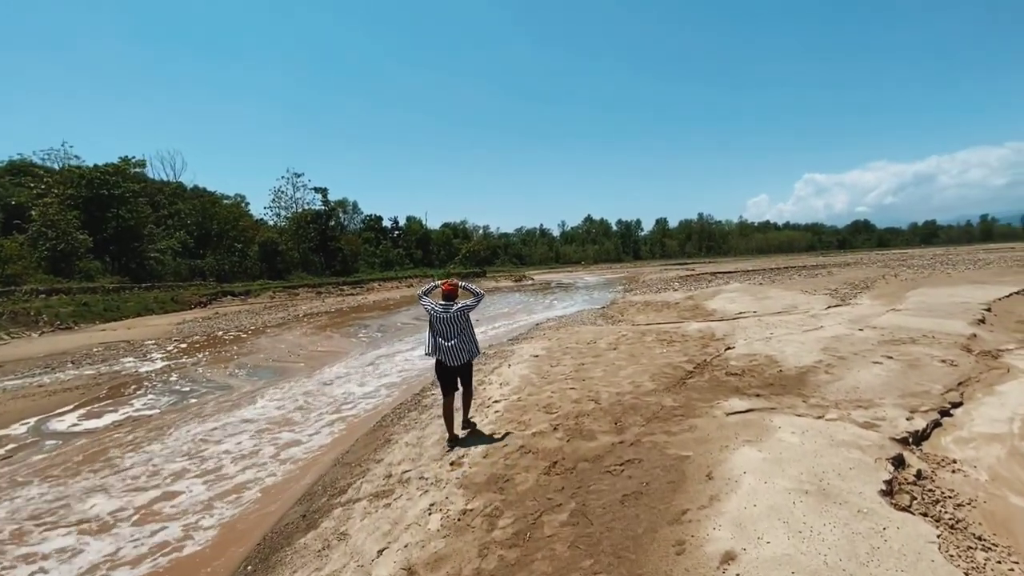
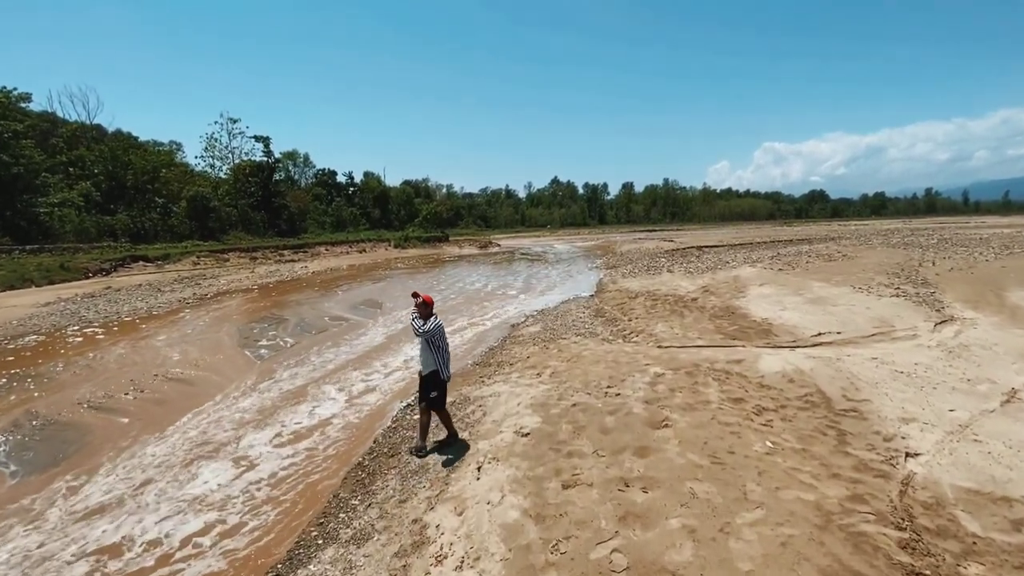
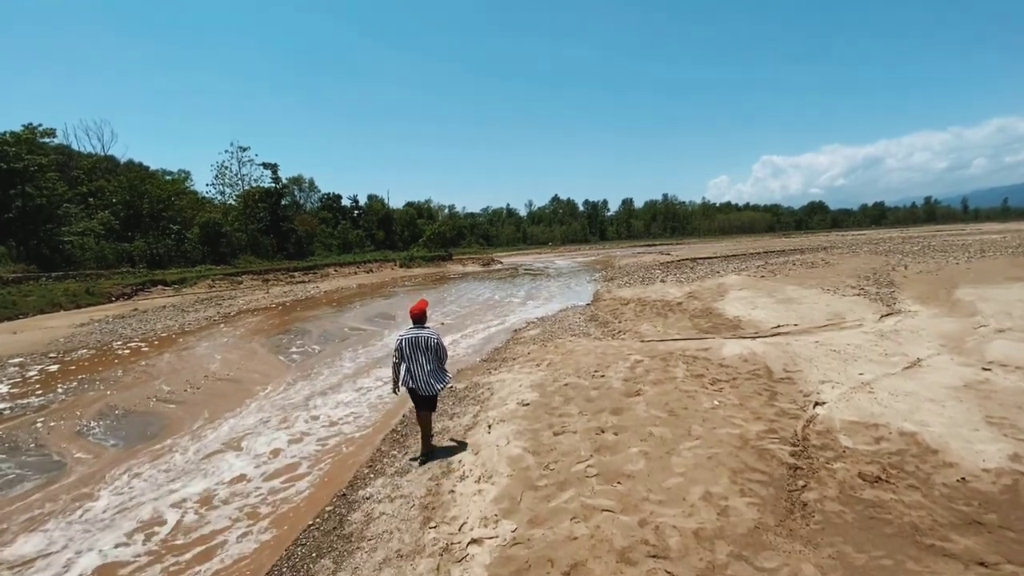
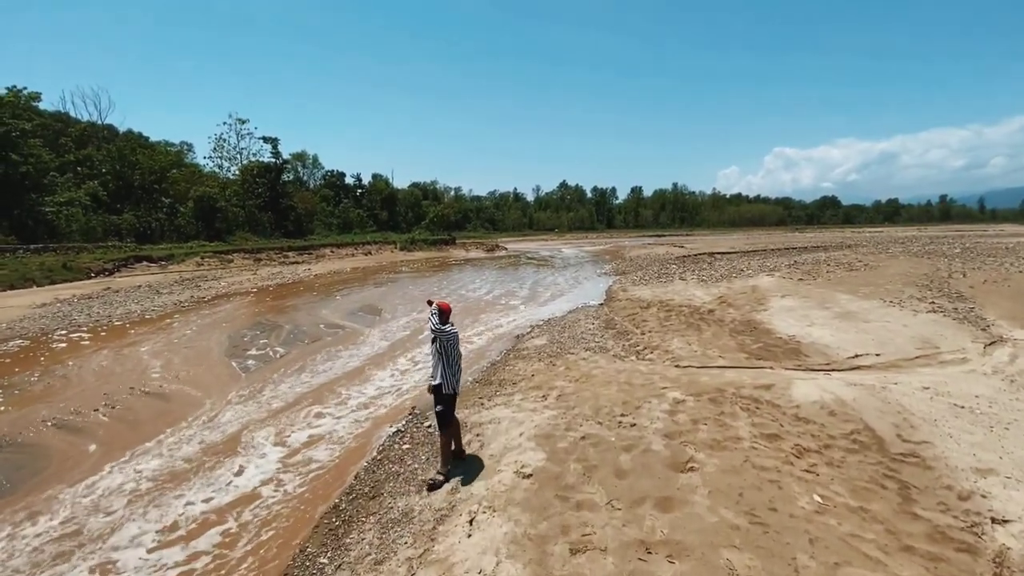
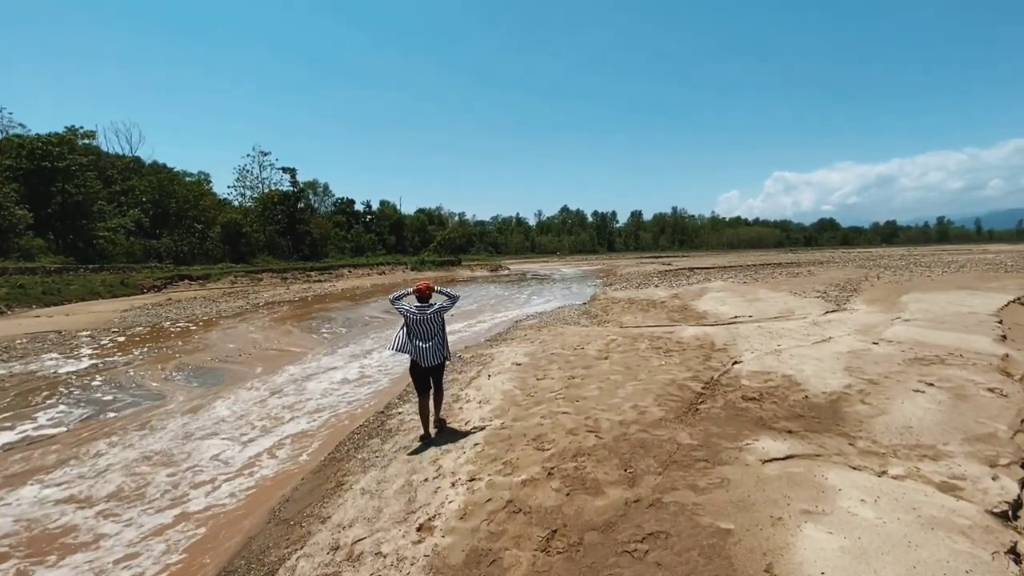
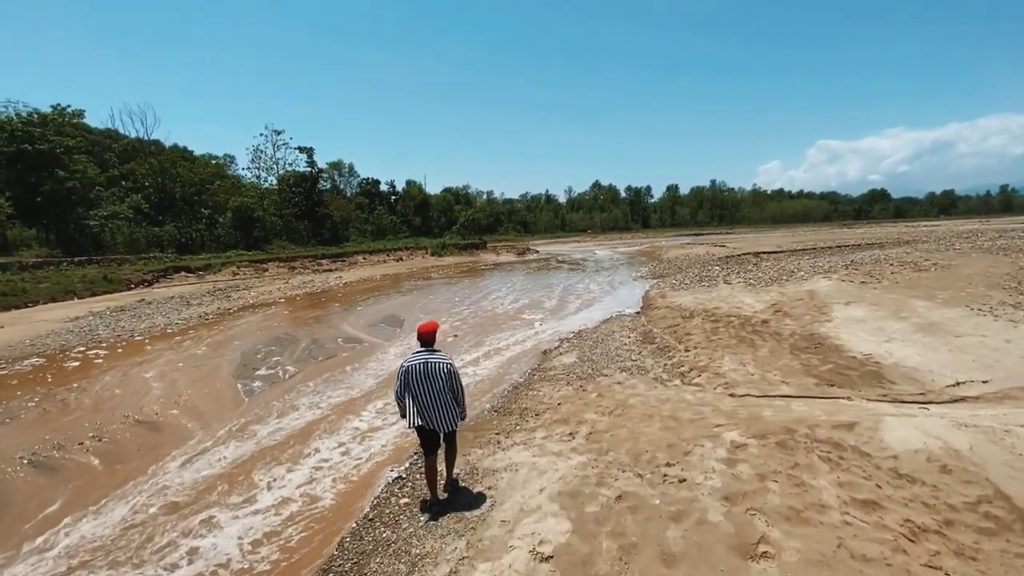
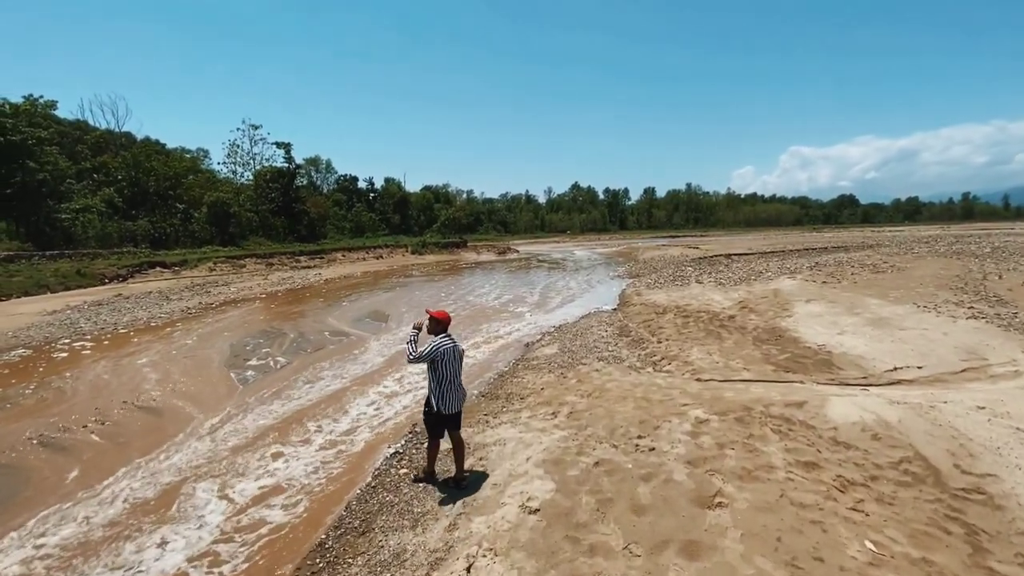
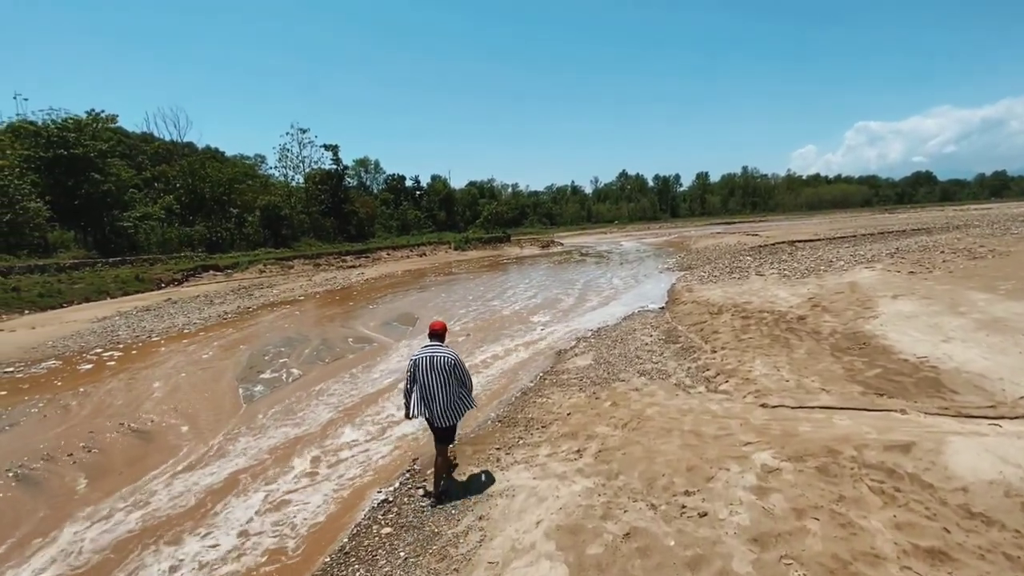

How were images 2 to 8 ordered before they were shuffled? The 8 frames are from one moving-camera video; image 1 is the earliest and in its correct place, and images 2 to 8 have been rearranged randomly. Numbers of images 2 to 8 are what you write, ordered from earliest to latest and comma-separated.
5, 3, 2, 4, 7, 6, 8
